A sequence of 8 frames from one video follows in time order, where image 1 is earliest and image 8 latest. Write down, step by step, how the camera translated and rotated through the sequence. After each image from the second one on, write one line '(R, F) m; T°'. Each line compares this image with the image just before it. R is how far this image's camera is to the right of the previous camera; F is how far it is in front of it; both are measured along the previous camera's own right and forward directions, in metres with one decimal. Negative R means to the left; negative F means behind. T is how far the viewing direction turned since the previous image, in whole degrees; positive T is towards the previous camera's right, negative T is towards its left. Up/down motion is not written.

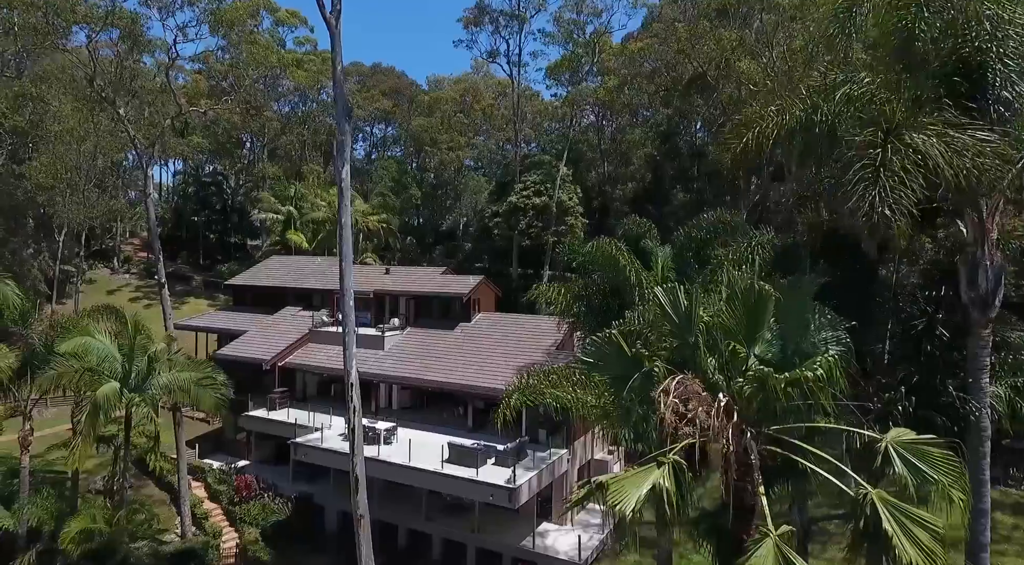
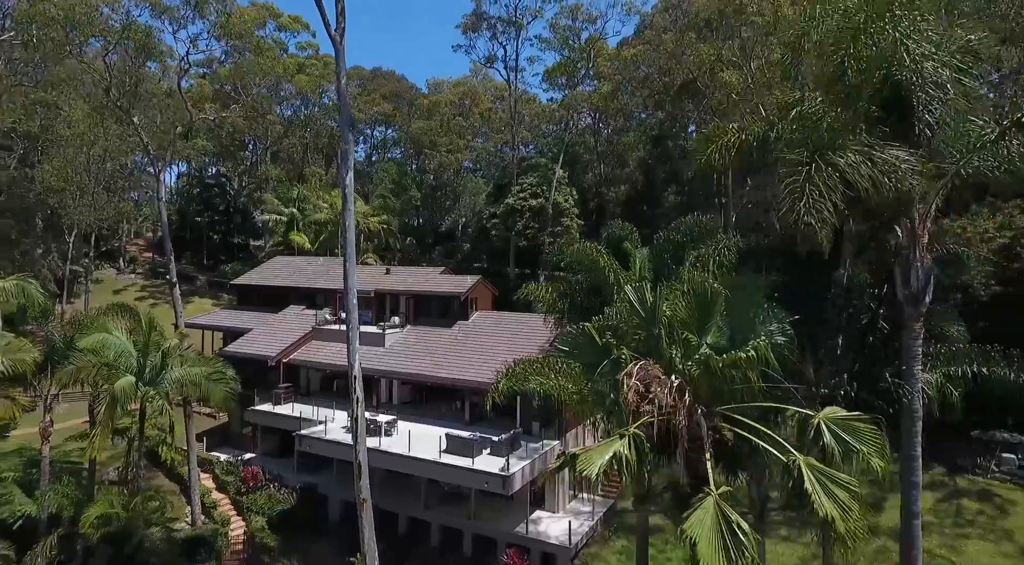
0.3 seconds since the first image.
(+0.2, -1.1) m; 0°
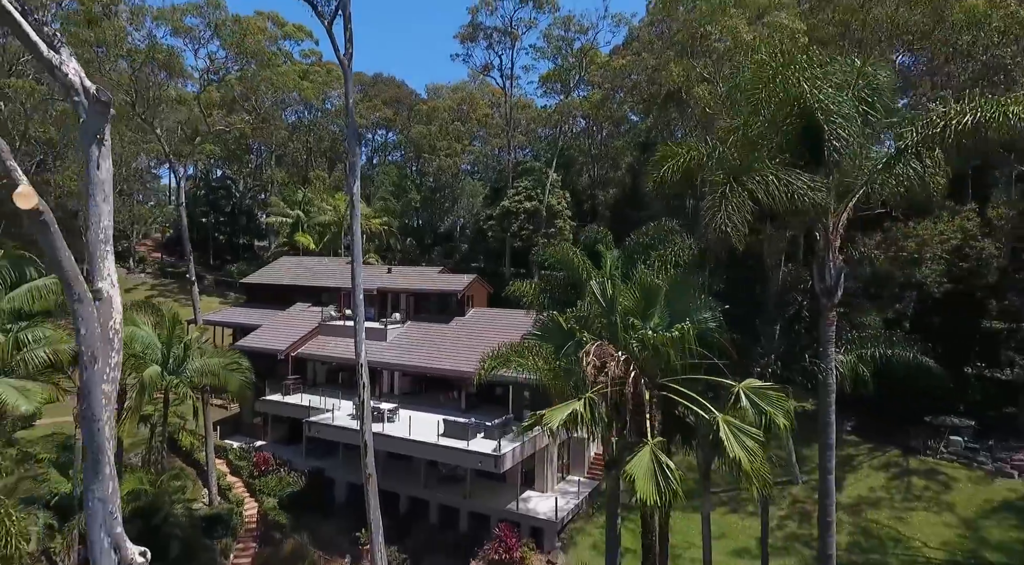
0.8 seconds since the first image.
(+0.2, -2.1) m; 0°
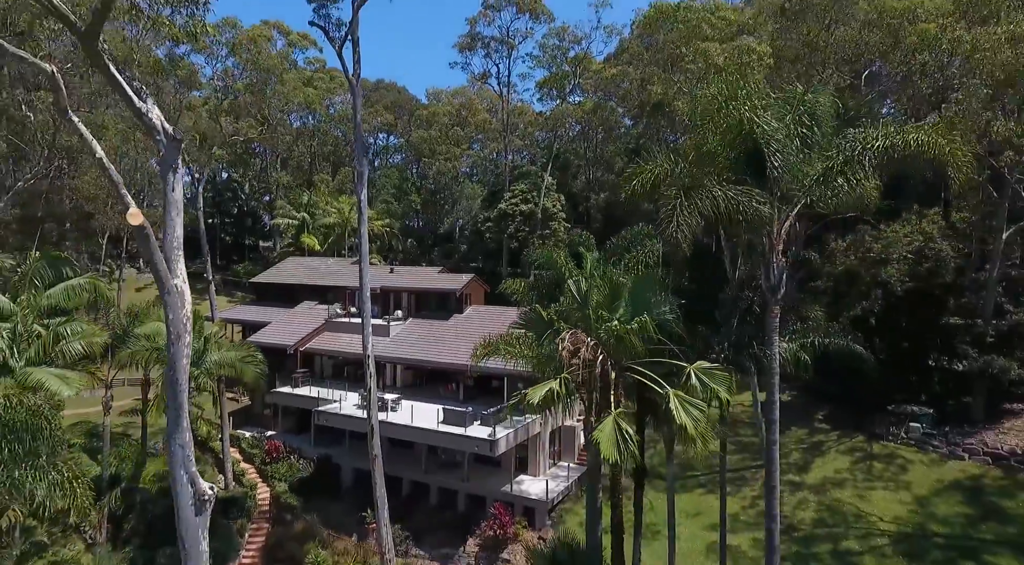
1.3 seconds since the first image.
(+0.2, -2.0) m; 0°
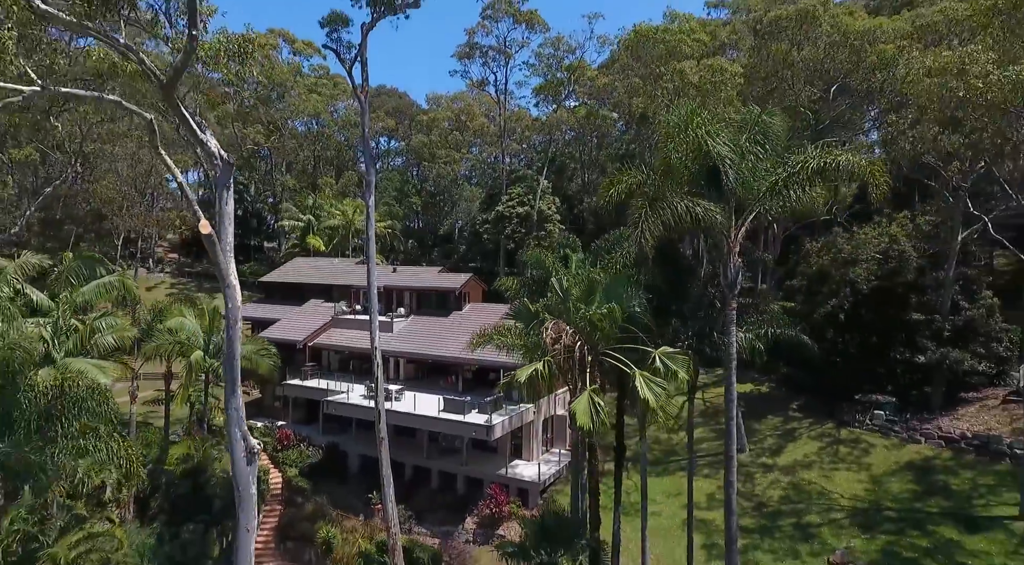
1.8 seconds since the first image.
(+0.2, -2.1) m; 0°
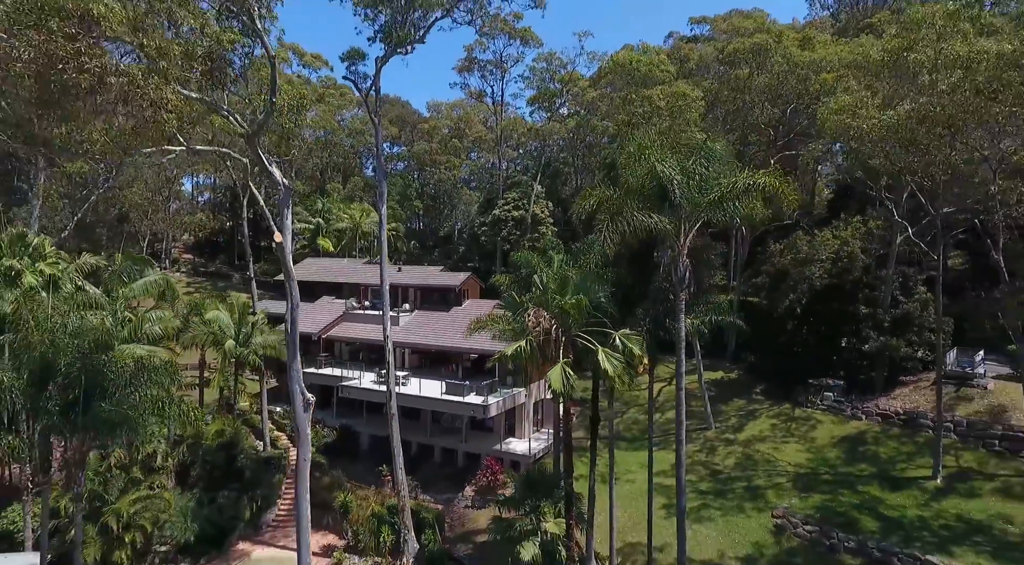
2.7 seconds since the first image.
(+0.2, -3.8) m; 0°
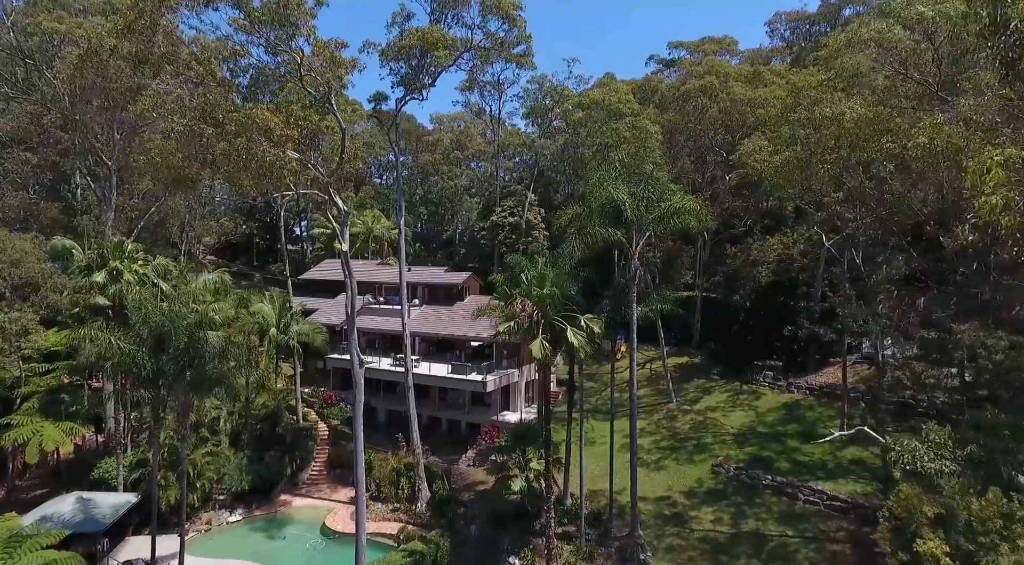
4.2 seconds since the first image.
(+0.2, -6.3) m; 0°
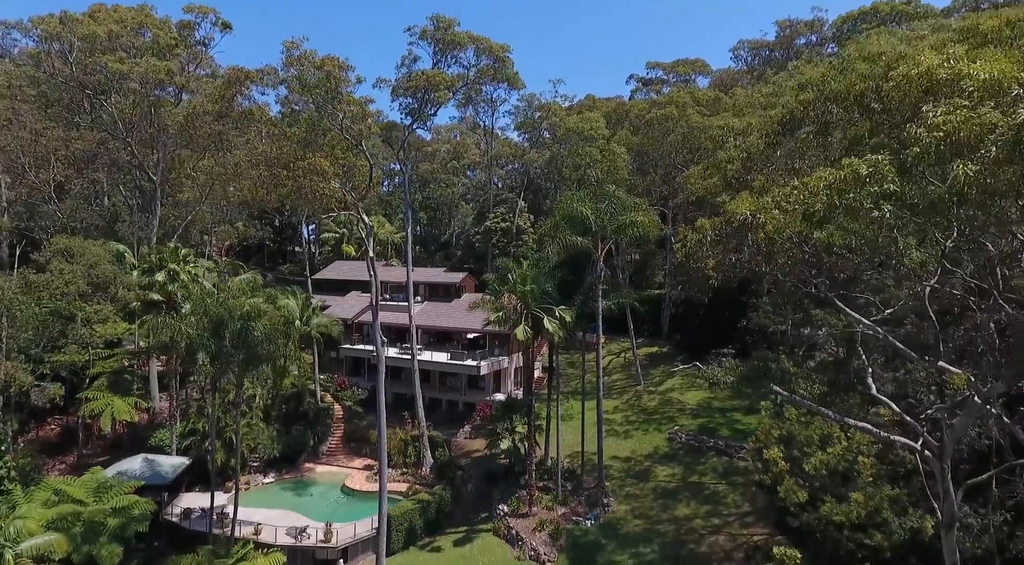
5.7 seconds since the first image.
(+0.3, -6.1) m; 0°
